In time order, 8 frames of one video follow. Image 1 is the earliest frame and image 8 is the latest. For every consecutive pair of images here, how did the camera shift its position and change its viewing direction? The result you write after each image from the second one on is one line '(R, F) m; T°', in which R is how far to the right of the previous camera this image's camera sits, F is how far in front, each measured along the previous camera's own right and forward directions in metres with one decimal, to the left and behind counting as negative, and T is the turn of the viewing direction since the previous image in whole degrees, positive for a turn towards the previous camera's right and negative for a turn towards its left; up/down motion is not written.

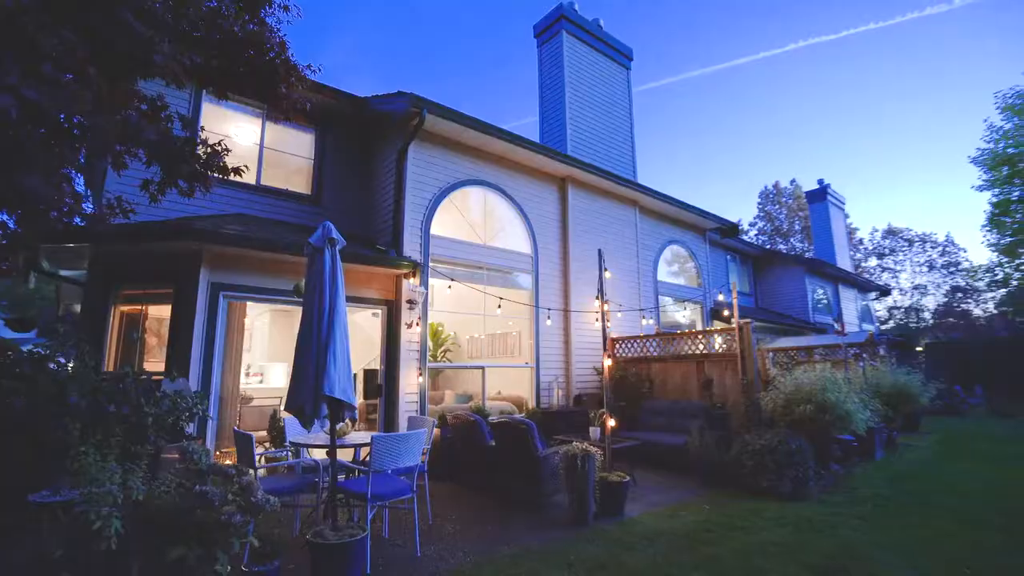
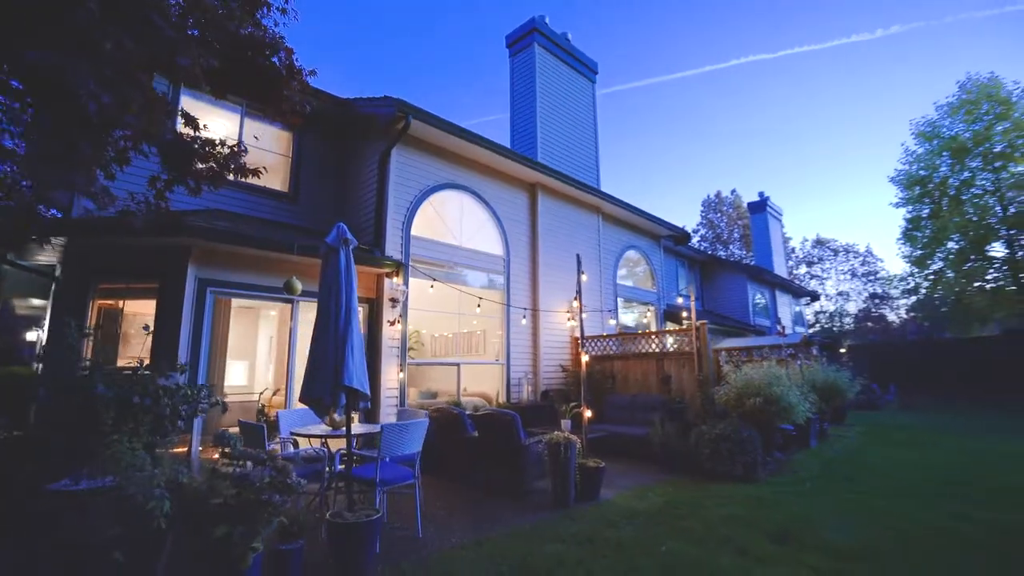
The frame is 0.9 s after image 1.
(-0.4, -0.3) m; +6°
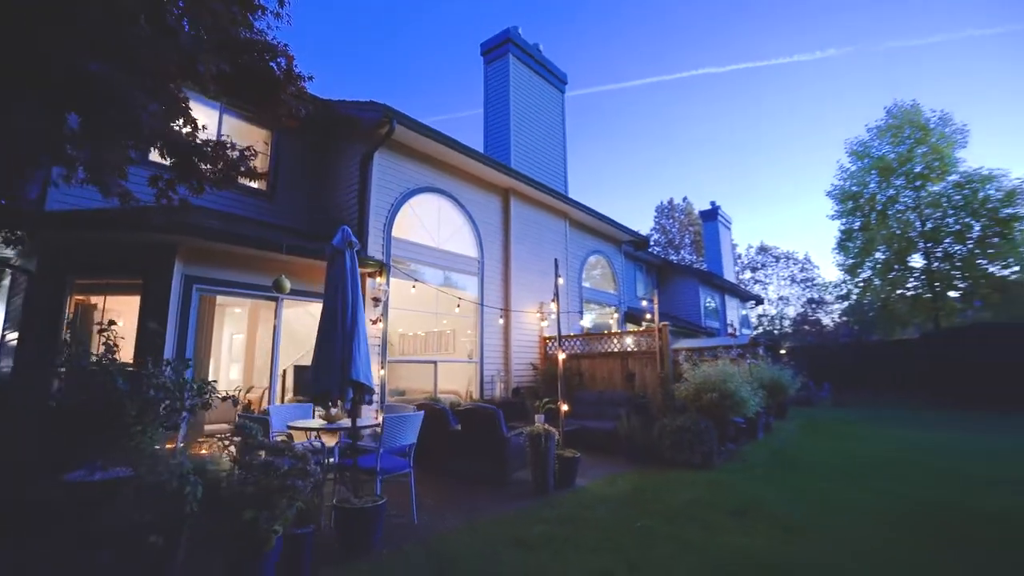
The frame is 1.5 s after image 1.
(-0.3, -0.3) m; +5°
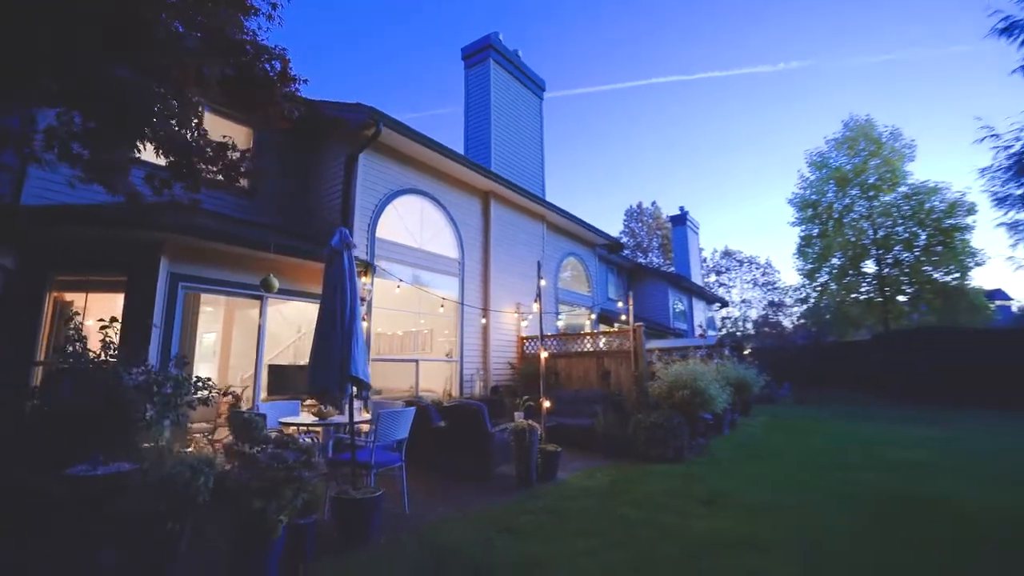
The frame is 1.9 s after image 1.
(-0.2, -0.2) m; +4°
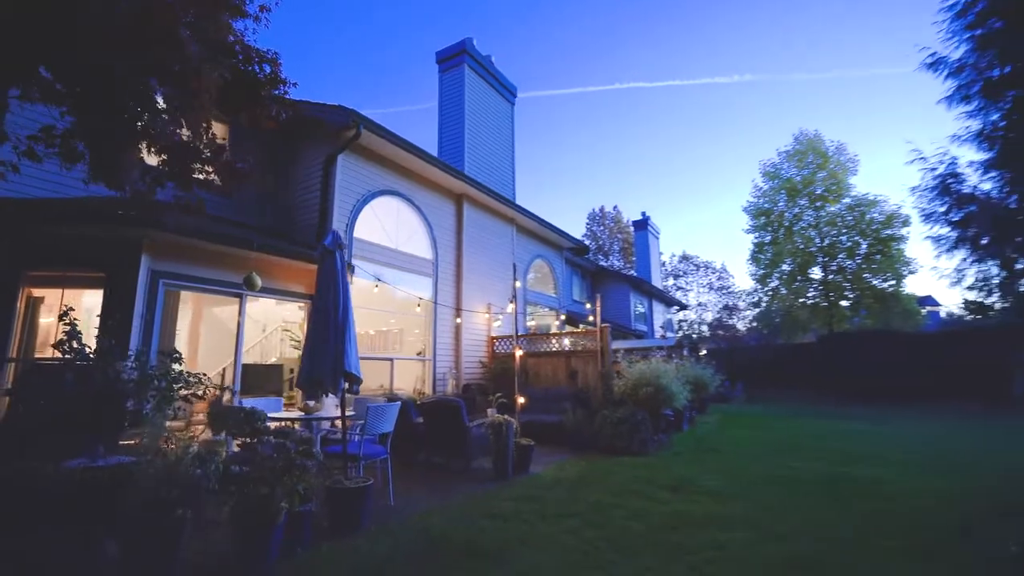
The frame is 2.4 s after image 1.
(-0.2, -0.3) m; +4°
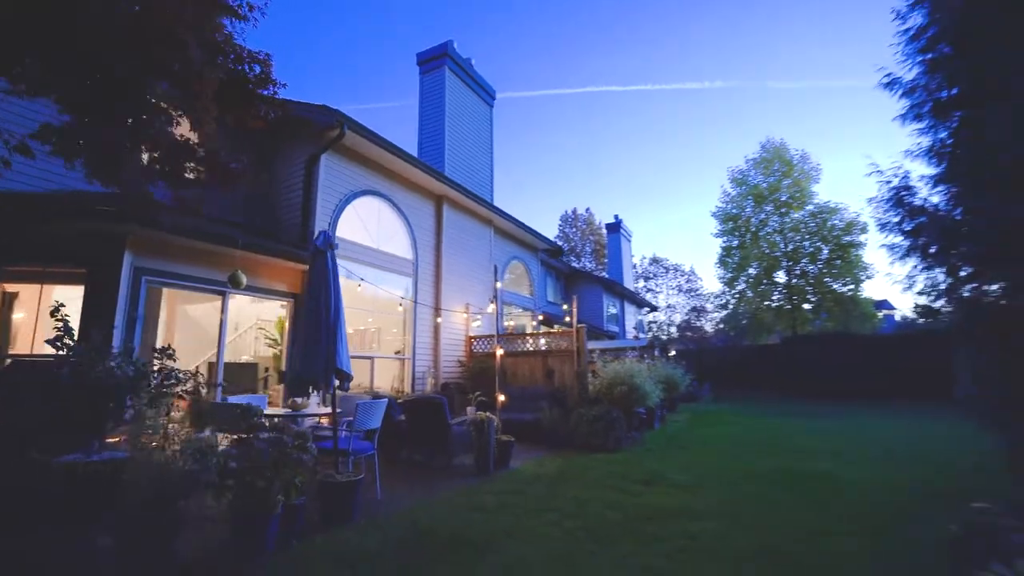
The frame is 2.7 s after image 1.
(-0.1, -0.2) m; +3°
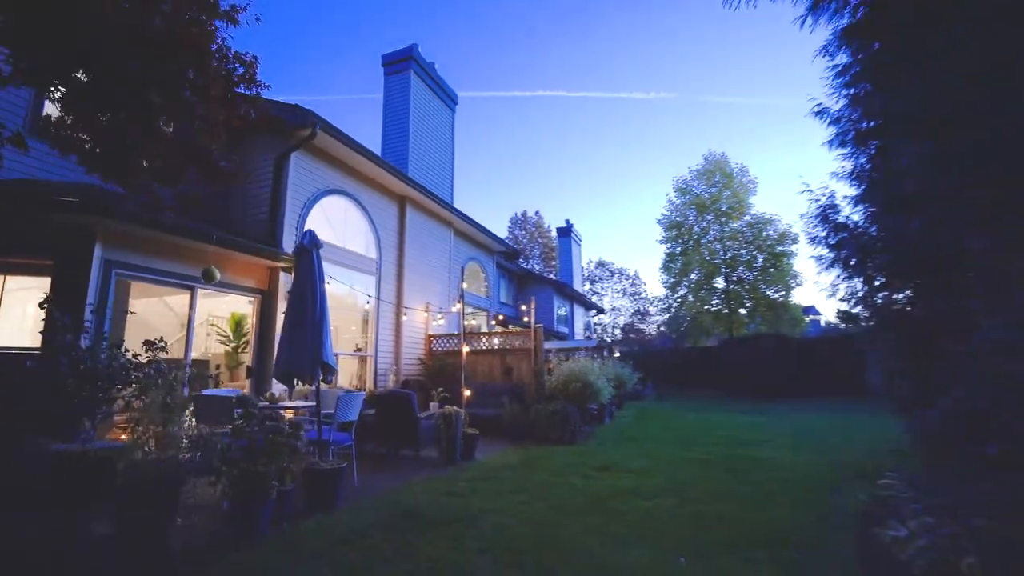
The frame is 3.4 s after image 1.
(-0.3, -0.4) m; +6°
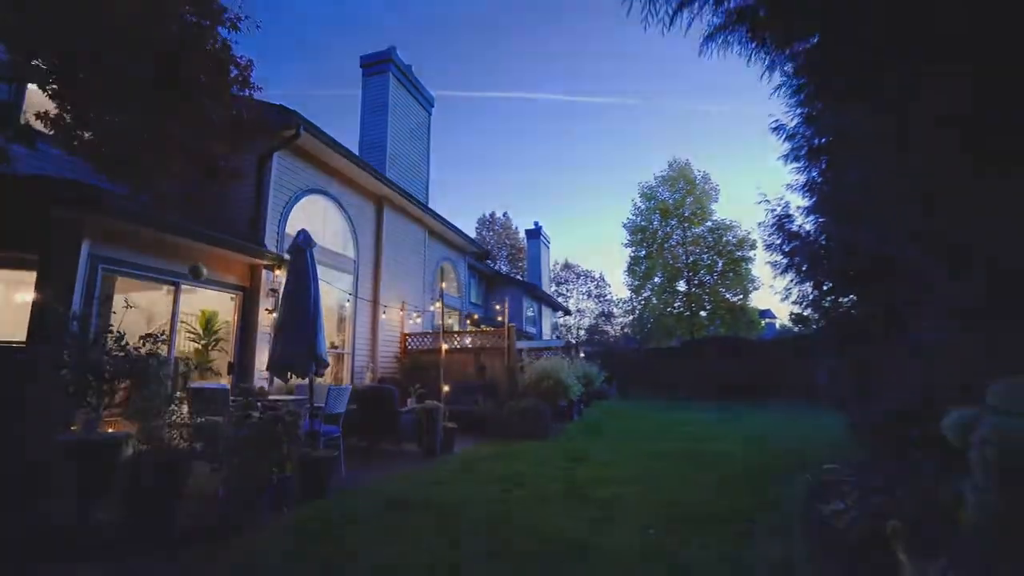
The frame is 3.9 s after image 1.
(-0.2, -0.3) m; +4°
